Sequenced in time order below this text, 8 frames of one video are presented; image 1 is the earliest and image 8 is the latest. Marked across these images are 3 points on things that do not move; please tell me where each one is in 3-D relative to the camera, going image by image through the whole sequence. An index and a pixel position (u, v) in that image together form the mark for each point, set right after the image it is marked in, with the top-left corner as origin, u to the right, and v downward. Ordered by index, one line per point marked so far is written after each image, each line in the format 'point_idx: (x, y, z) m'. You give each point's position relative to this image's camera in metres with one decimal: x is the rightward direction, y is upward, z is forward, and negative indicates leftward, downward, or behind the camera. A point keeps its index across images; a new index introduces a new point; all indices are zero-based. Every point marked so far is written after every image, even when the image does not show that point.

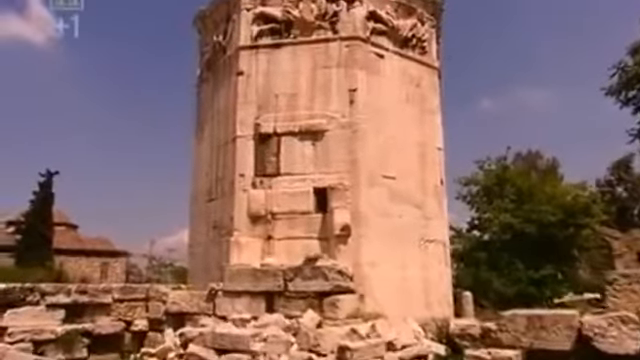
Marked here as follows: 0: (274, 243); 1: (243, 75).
0: (-0.4, -0.6, +5.7) m
1: (-0.7, +1.0, +6.3) m
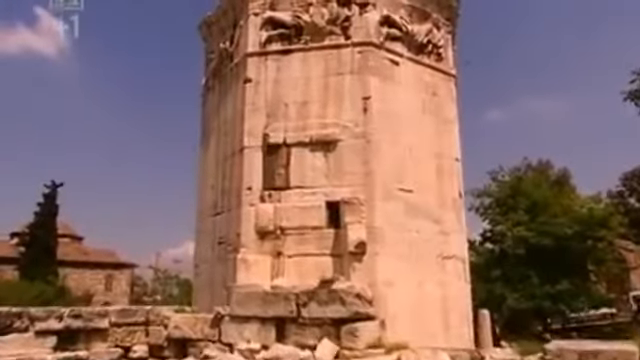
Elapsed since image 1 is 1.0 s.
0: (-0.3, -0.7, +5.4) m
1: (-0.6, +0.9, +6.0) m
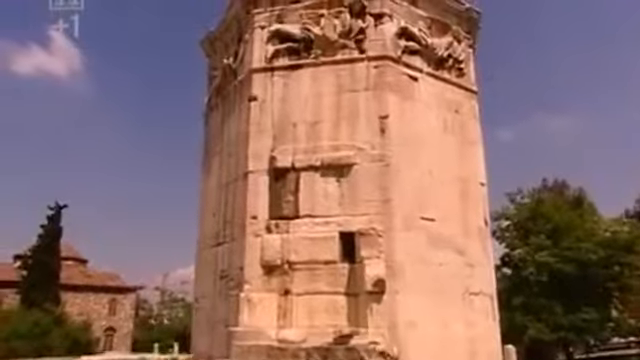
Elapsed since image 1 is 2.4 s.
0: (-0.2, -0.9, +4.8) m
1: (-0.5, +0.7, +5.5) m
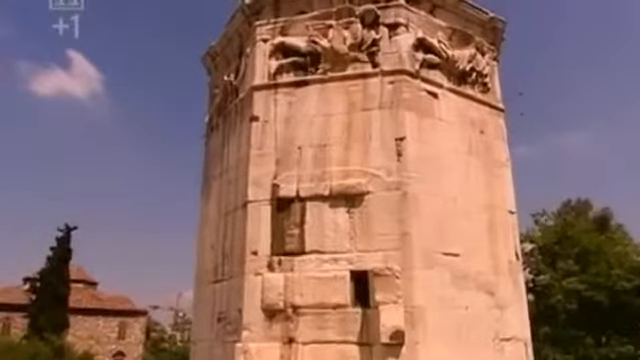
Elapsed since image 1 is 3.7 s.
0: (-0.1, -1.1, +4.2) m
1: (-0.5, +0.4, +4.9) m
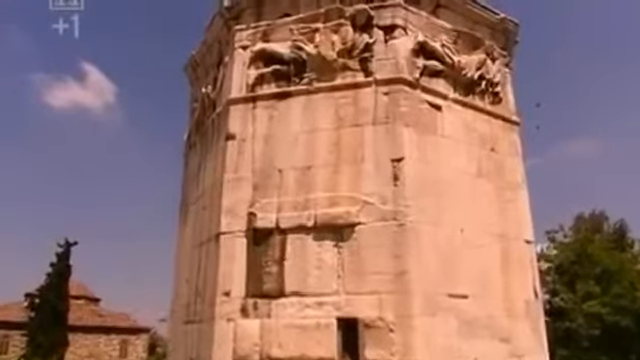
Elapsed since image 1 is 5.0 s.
0: (-0.2, -1.2, +3.5) m
1: (-0.6, +0.3, +4.3) m
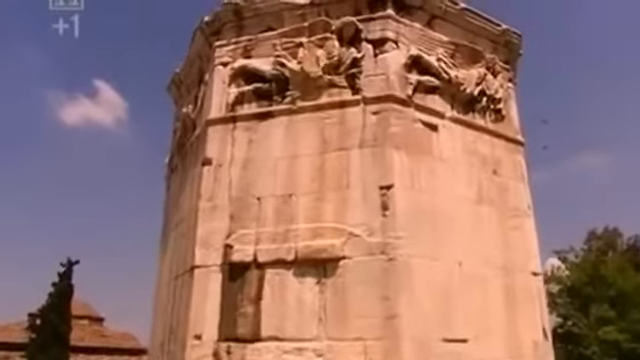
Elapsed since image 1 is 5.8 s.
0: (-0.3, -1.4, +3.1) m
1: (-0.7, +0.1, +3.9) m
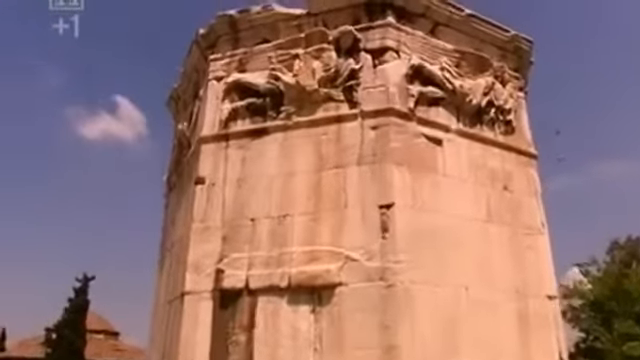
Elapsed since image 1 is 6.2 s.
0: (-0.4, -1.5, +2.9) m
1: (-0.7, 0.0, +3.7) m
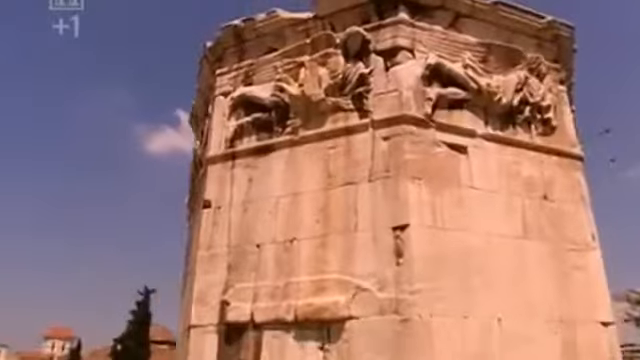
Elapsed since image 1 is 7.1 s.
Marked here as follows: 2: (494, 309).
0: (-0.3, -1.6, +2.6) m
1: (-0.6, -0.1, +3.5) m
2: (+0.8, -0.6, +2.9) m
